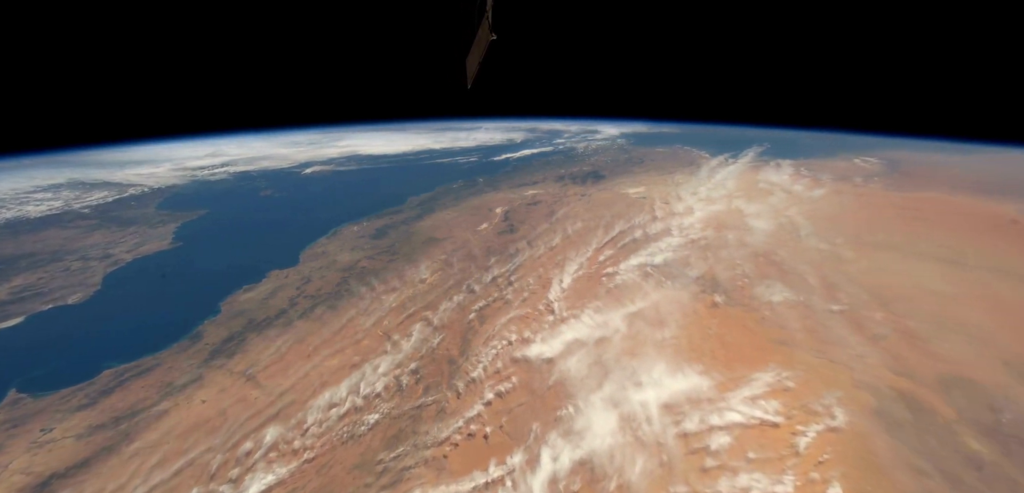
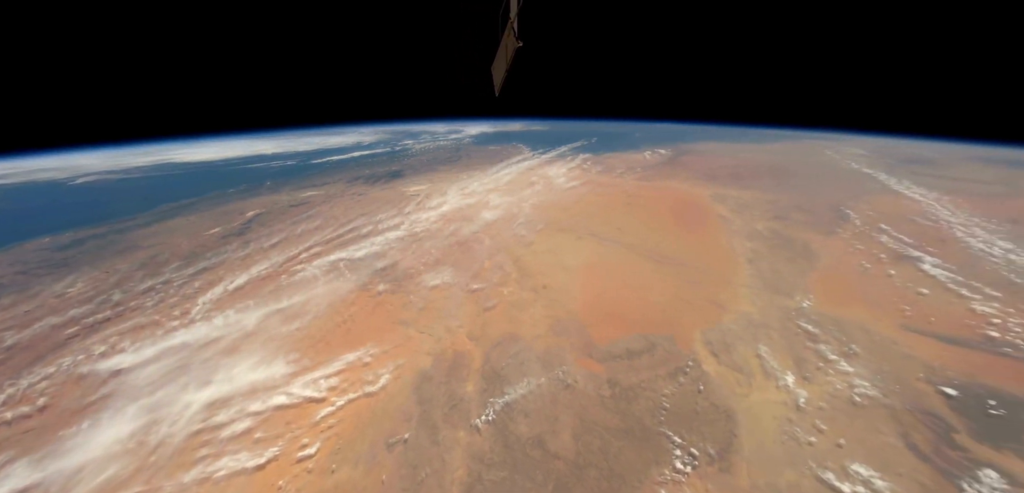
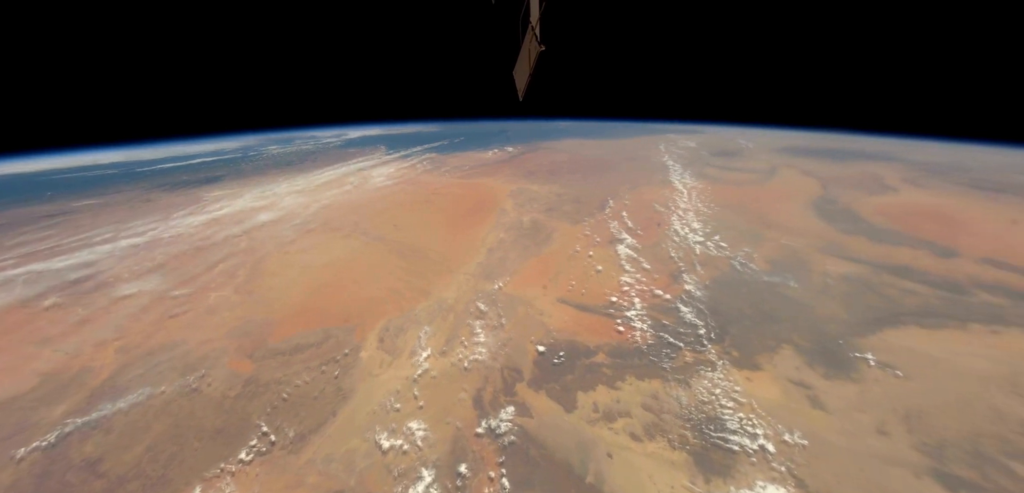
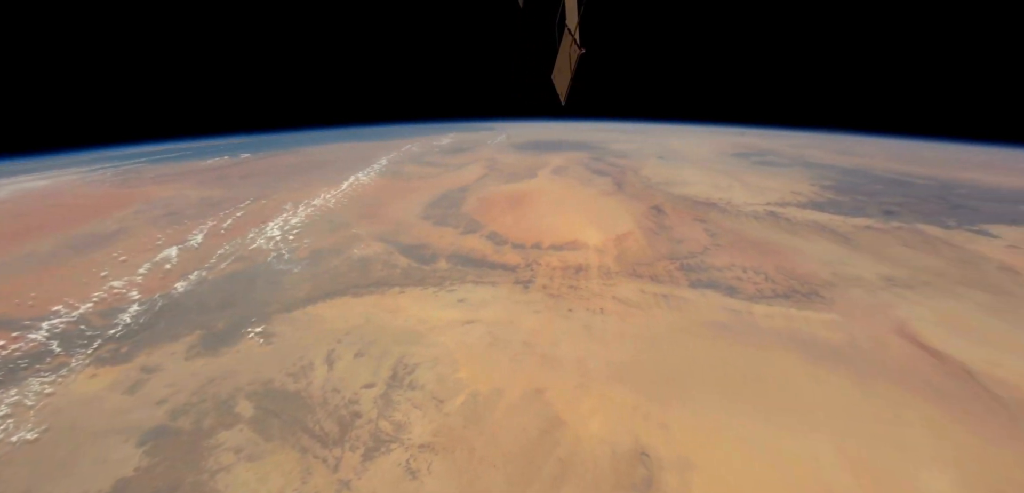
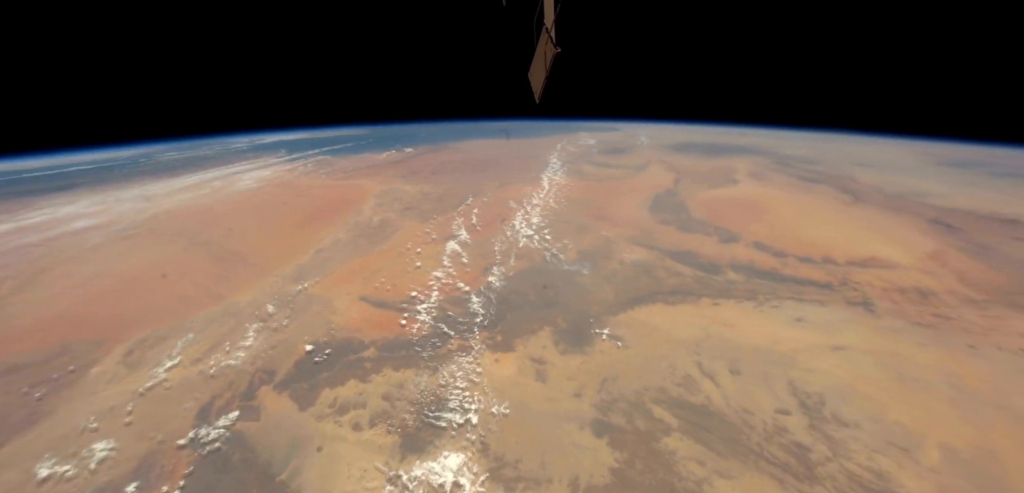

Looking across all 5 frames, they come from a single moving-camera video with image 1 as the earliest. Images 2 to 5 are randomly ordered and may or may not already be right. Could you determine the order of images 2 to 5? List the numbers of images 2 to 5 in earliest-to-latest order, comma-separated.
2, 3, 5, 4
